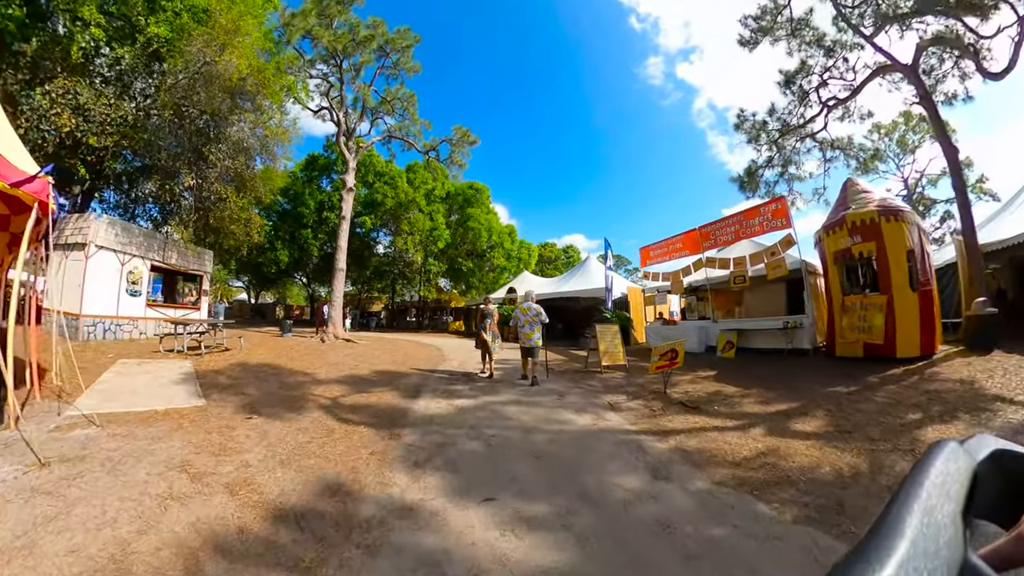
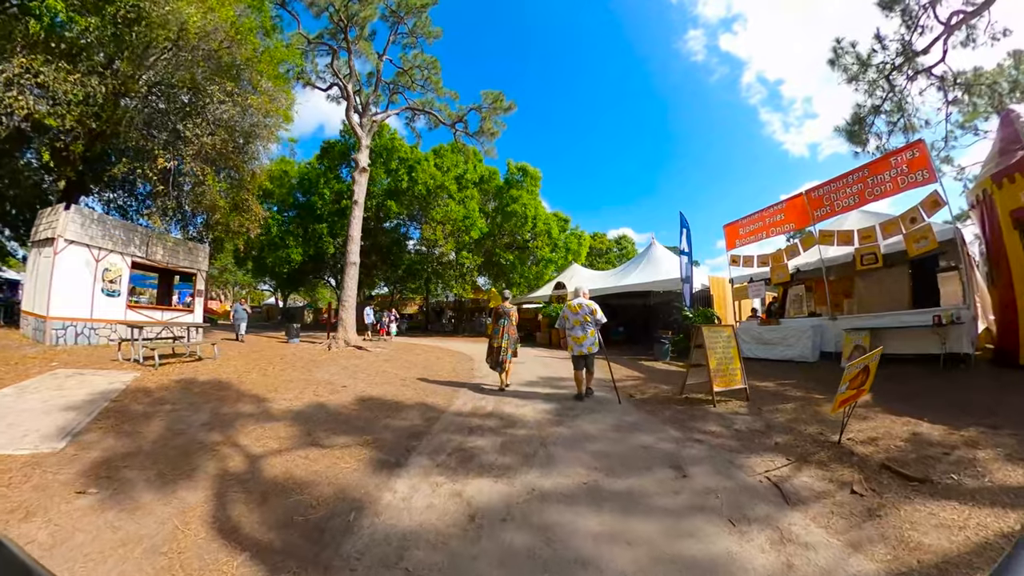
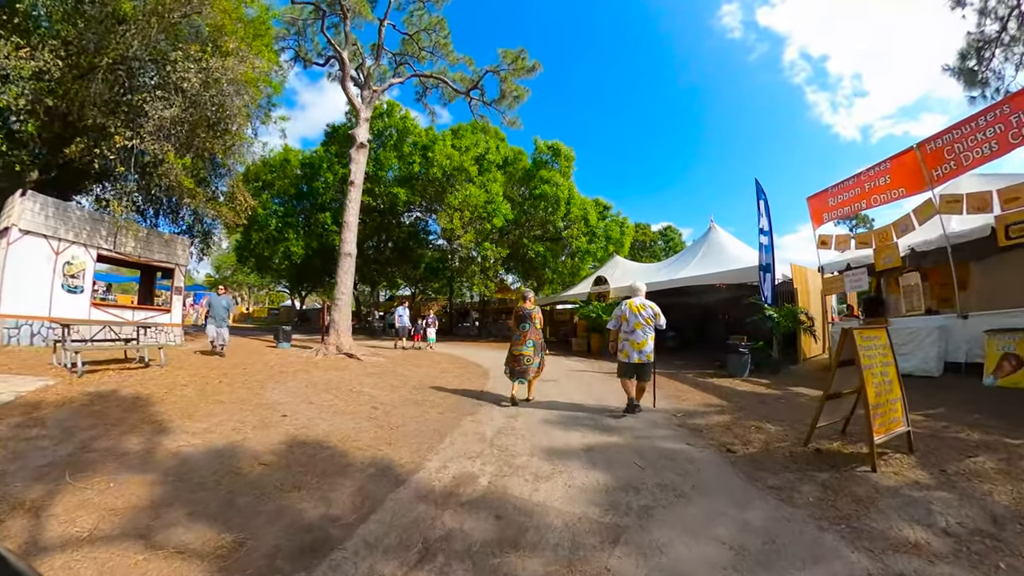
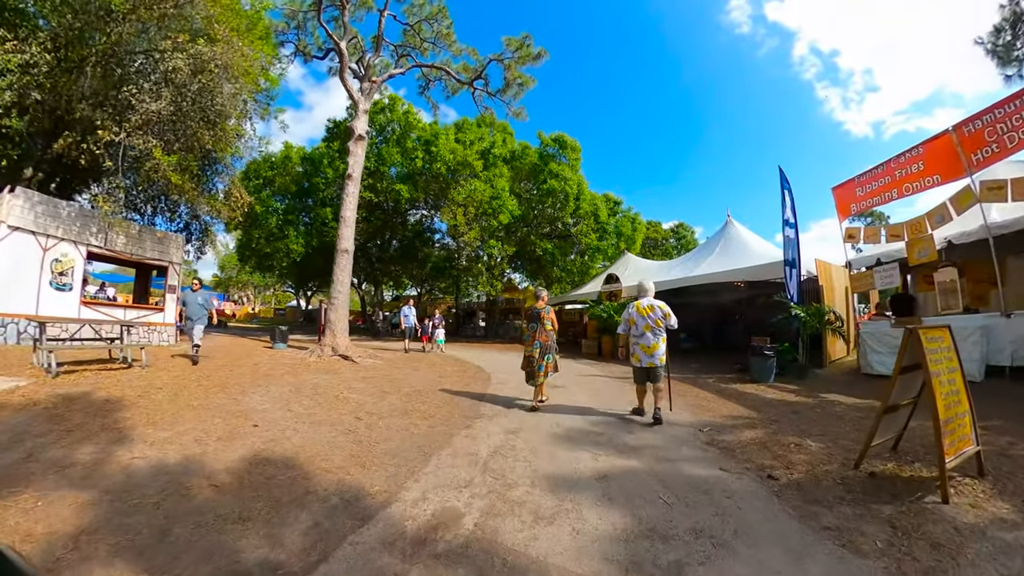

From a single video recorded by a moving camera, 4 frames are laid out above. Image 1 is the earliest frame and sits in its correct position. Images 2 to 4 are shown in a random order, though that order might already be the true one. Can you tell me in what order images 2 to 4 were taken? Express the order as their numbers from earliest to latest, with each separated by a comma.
2, 3, 4
